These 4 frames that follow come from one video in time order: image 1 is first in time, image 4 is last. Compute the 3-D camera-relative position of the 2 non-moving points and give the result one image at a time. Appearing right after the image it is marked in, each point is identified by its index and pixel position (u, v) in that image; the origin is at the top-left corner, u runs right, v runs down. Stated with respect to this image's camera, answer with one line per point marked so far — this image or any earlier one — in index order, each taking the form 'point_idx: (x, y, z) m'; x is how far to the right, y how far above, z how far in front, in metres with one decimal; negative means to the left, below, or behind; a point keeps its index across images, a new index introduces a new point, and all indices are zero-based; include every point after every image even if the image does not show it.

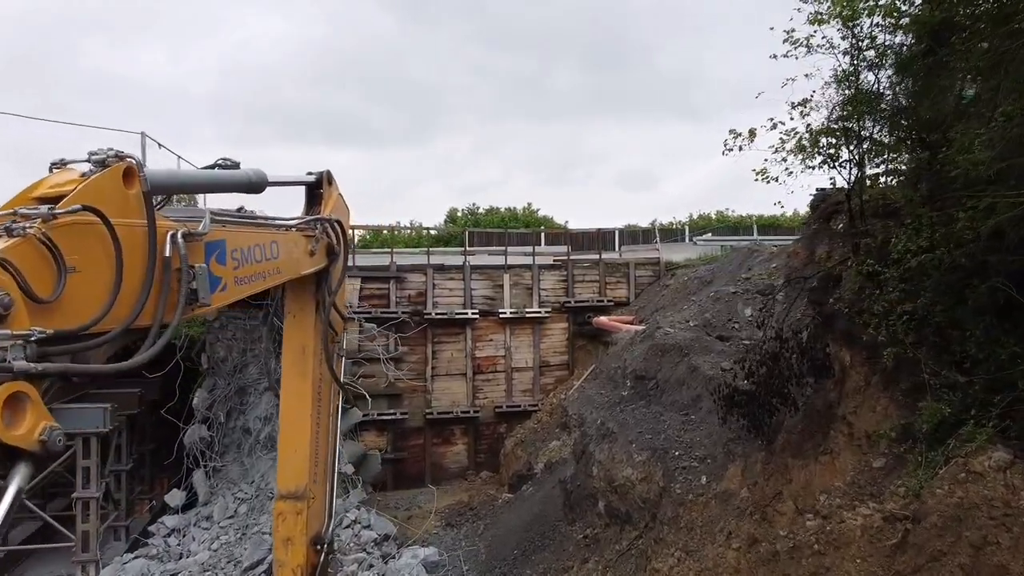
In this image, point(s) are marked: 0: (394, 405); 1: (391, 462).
0: (-2.6, -2.6, +13.3) m
1: (-2.7, -3.8, +13.2) m
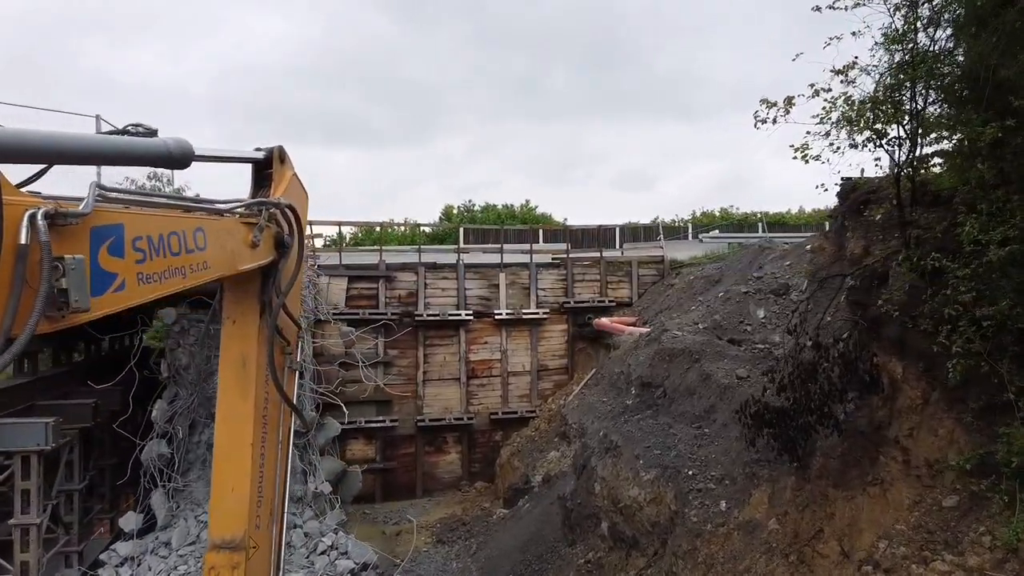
0: (-2.7, -2.6, +12.6) m
1: (-2.7, -3.8, +12.4) m
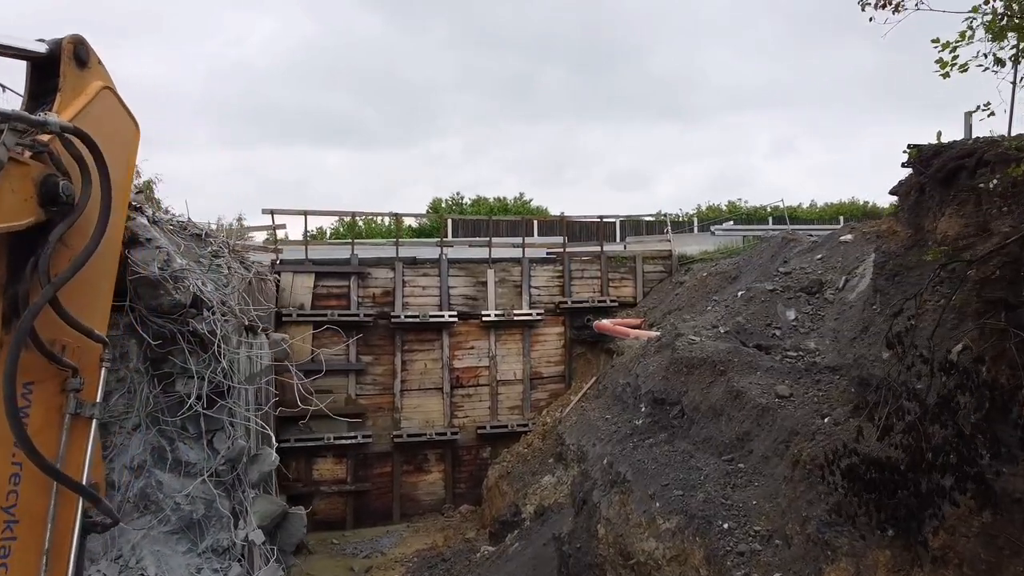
0: (-2.9, -2.5, +11.1) m
1: (-2.9, -3.8, +10.9) m
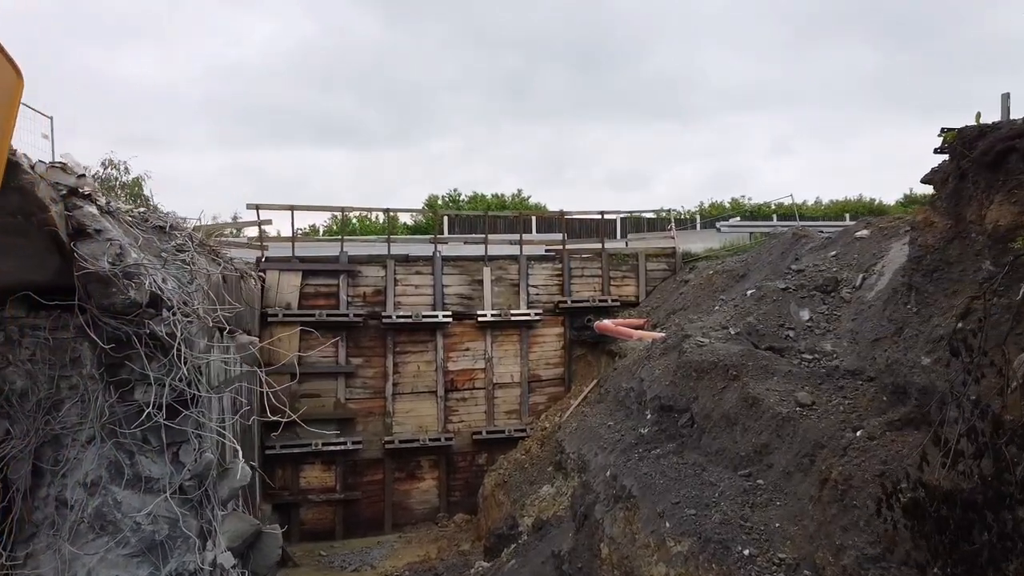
0: (-2.9, -2.5, +10.6) m
1: (-3.0, -3.7, +10.4) m
